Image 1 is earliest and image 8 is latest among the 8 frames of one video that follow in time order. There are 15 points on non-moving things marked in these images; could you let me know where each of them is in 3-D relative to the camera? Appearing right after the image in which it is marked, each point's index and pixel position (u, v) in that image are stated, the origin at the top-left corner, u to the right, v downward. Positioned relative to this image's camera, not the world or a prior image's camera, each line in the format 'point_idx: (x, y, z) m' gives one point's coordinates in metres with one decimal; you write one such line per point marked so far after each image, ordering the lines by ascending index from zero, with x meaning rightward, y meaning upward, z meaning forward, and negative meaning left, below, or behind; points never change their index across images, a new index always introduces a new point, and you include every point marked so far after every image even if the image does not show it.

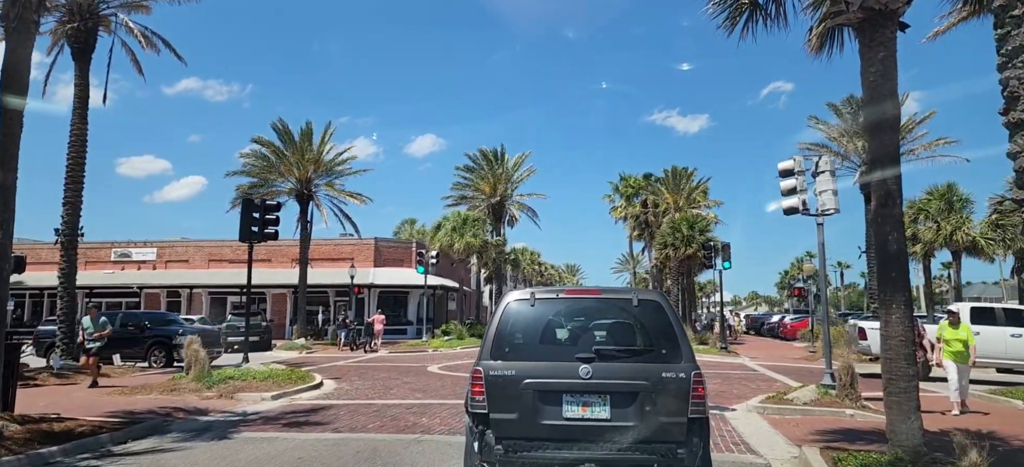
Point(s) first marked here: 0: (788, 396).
0: (+4.4, -2.6, +10.5) m
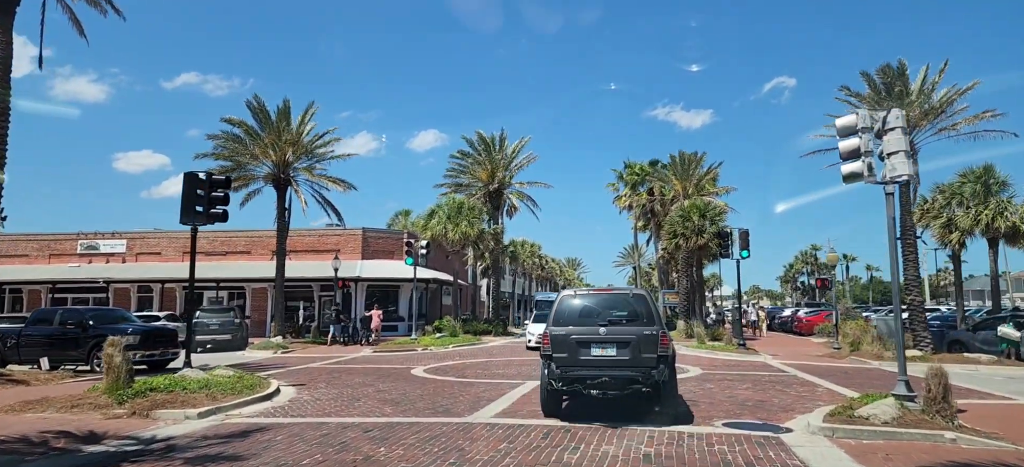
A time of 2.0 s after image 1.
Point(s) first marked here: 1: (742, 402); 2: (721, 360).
0: (+4.3, -2.2, +8.1) m
1: (+3.8, -2.8, +10.8) m
2: (+6.2, -3.8, +19.5) m
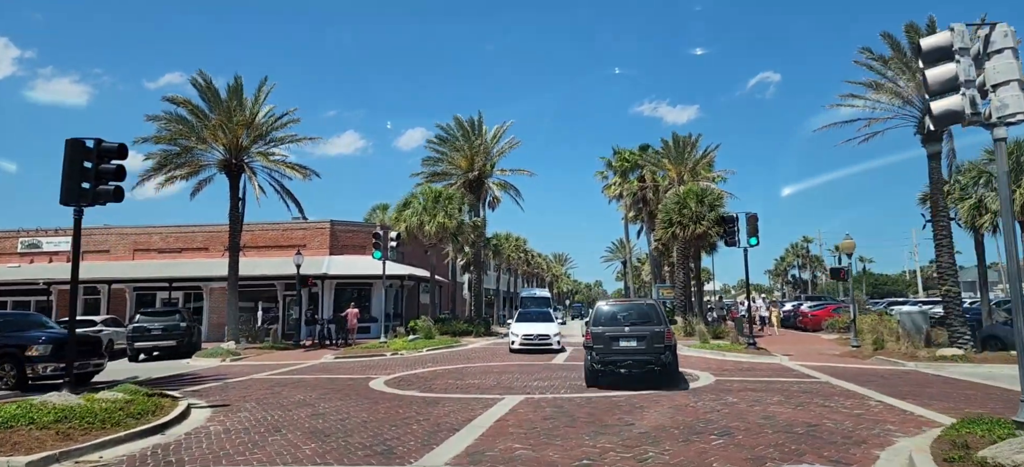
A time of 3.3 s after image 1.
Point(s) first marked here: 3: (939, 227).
0: (+4.0, -1.8, +5.4) m
1: (+3.4, -2.4, +8.1) m
2: (+5.7, -3.3, +16.9) m
3: (+11.8, +0.2, +18.0) m
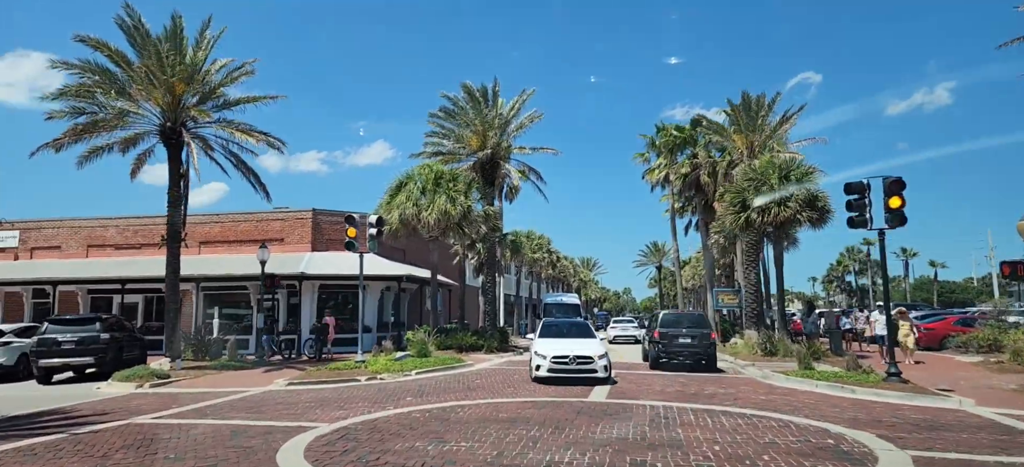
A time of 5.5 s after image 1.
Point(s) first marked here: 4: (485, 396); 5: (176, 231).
0: (+3.7, -1.2, -0.9) m
1: (+3.3, -1.8, +1.8) m
2: (+6.0, -2.8, +10.4) m
3: (+12.1, +0.7, +11.3) m
4: (-0.5, -3.2, +13.1) m
5: (-10.0, +0.1, +19.6) m
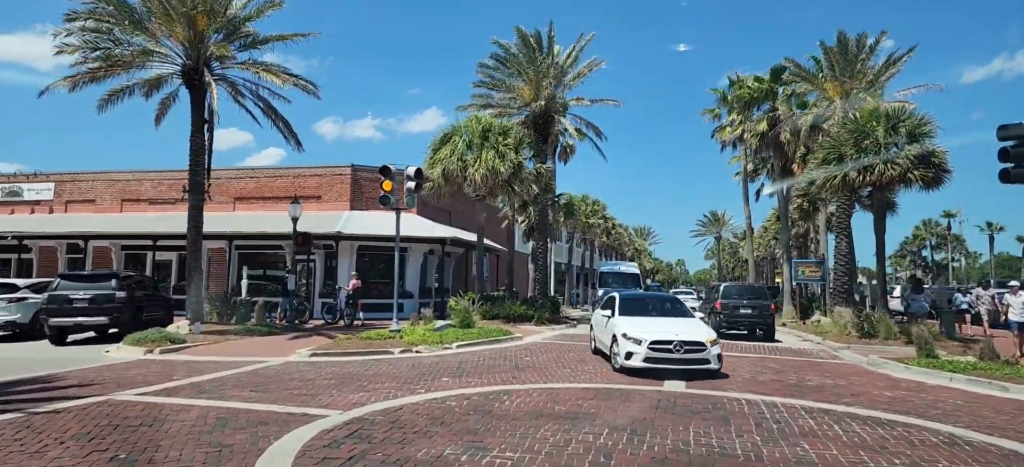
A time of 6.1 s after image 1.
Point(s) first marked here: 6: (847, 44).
0: (+3.7, -1.1, -3.5) m
1: (+3.4, -1.5, -0.7) m
2: (+6.7, -2.2, +7.7) m
3: (+12.9, +1.2, +8.0) m
4: (+0.4, -2.4, +10.9) m
5: (-8.6, +1.4, +17.9) m
6: (+10.1, +5.7, +19.7) m
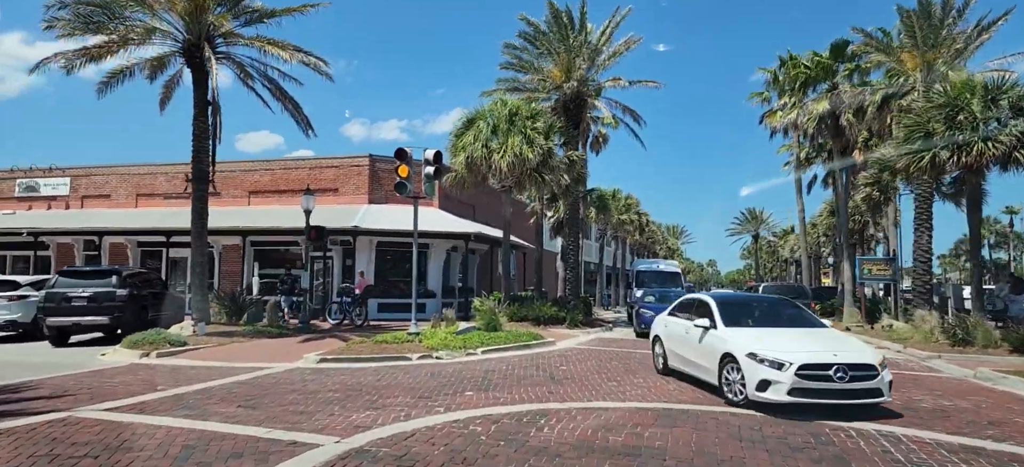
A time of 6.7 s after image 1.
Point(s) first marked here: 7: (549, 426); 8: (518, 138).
0: (+3.6, -0.9, -5.4) m
1: (+3.5, -1.3, -2.6) m
2: (+7.1, -2.0, +5.7) m
3: (+13.3, +1.4, +5.7) m
4: (+0.9, -2.2, +9.1) m
5: (-7.7, +1.6, +16.4) m
6: (+11.0, +5.9, +17.5) m
7: (+0.4, -2.0, +6.9) m
8: (+0.2, +2.8, +19.0) m
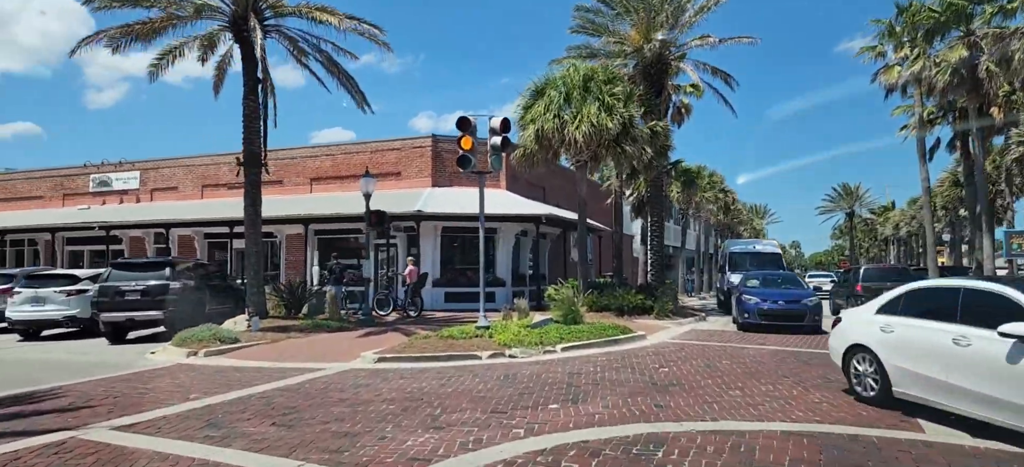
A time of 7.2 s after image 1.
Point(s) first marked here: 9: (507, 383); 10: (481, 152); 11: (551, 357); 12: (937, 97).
0: (+3.1, -0.8, -7.6) m
1: (+3.3, -1.2, -4.8) m
2: (+7.7, -1.6, +3.1) m
3: (+13.9, +1.9, +2.4) m
4: (+1.9, -1.9, +7.1) m
5: (-6.0, +1.9, +15.3) m
6: (+12.7, +6.6, +14.3) m
7: (+1.2, -1.7, +5.0) m
8: (+2.1, +3.3, +16.9) m
9: (0.0, -2.0, +8.6) m
10: (-0.8, +2.2, +17.4) m
11: (+0.6, -2.0, +10.6) m
12: (+12.7, +4.1, +19.6) m
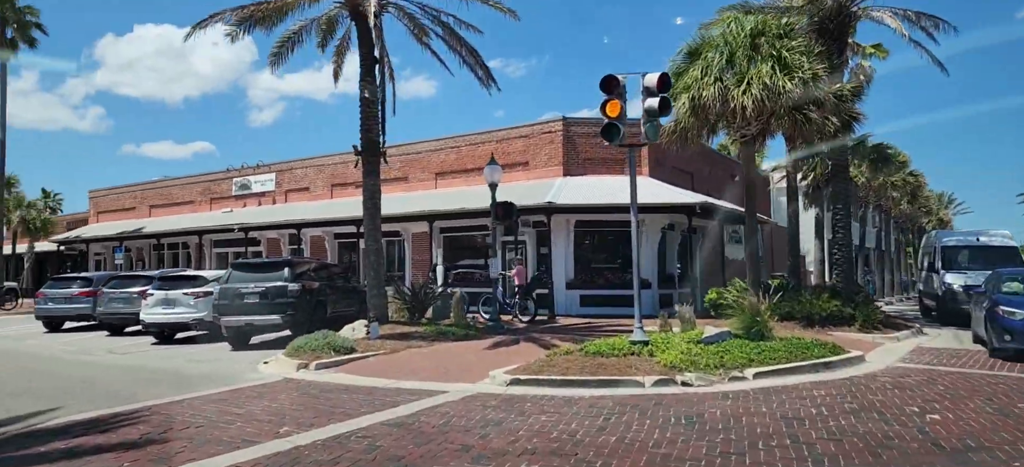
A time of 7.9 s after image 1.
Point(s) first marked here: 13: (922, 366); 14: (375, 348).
0: (+1.7, -0.6, -10.4) m
1: (+2.4, -1.0, -7.7) m
2: (+8.3, -1.4, -0.8) m
3: (+14.1, +2.3, -2.7) m
4: (+3.4, -1.7, +4.2) m
5: (-2.9, +1.9, +13.7) m
6: (+15.2, +6.9, +9.2) m
7: (+2.2, -1.6, +2.3) m
8: (+5.4, +3.5, +13.8) m
9: (+1.7, -1.8, +6.1) m
10: (+2.6, +2.4, +14.9) m
11: (+2.7, -1.8, +7.9) m
12: (+16.3, +4.5, +14.4) m
13: (+5.5, -1.8, +8.8) m
14: (-2.5, -2.1, +11.8) m
